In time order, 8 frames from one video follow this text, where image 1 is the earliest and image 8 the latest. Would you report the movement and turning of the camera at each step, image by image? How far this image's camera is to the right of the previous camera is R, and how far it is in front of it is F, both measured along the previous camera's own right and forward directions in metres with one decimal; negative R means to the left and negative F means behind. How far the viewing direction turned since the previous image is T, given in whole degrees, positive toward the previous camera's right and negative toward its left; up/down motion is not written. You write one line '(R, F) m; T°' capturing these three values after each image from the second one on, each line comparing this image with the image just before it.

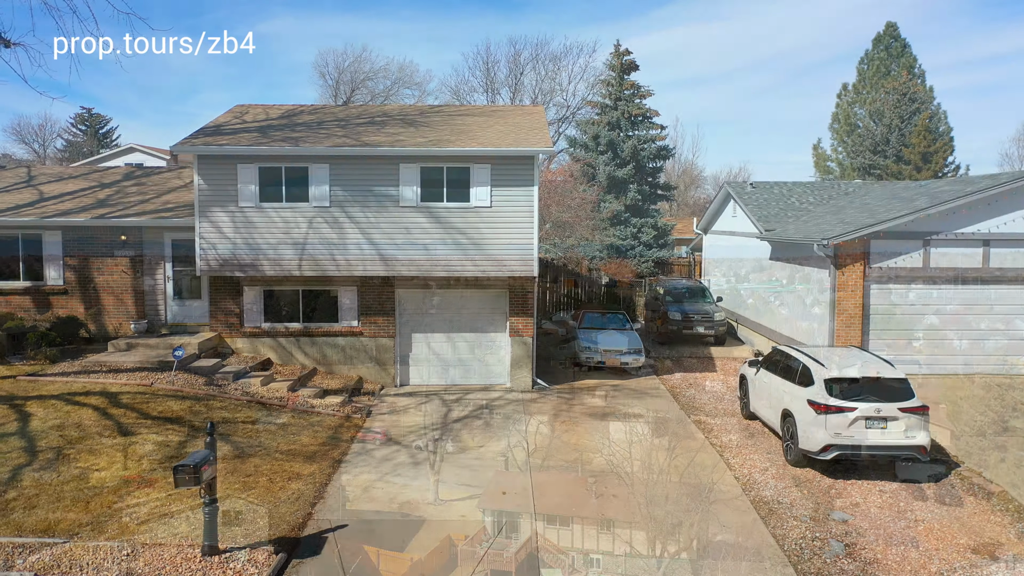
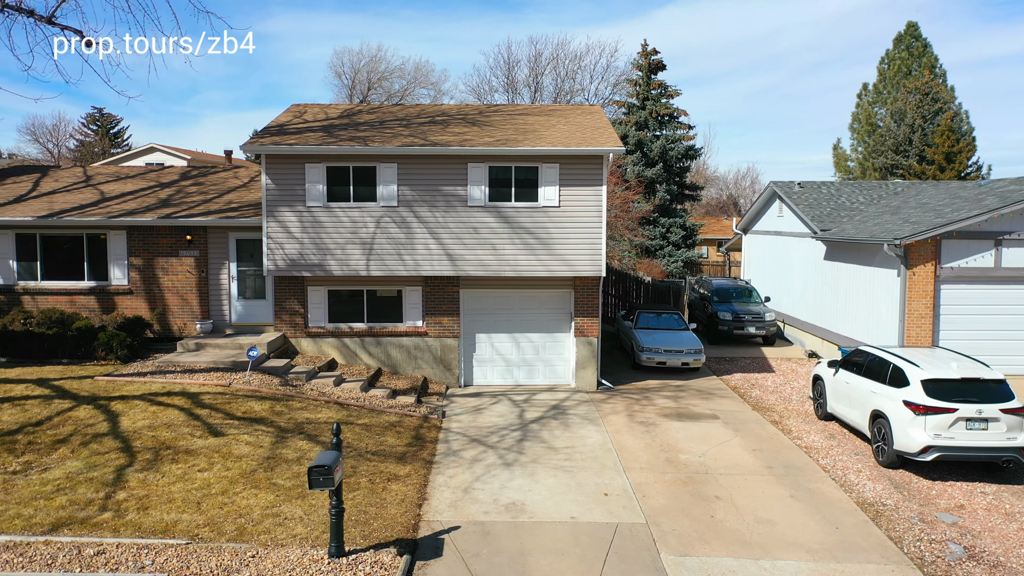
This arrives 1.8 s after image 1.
(-0.9, +0.1) m; 0°
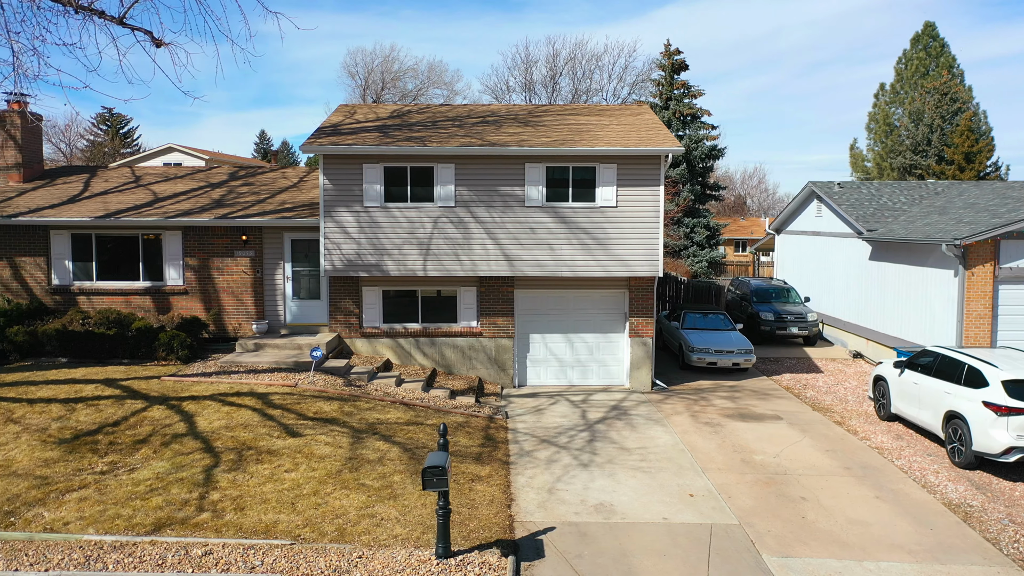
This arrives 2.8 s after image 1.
(-0.7, 0.0) m; 0°
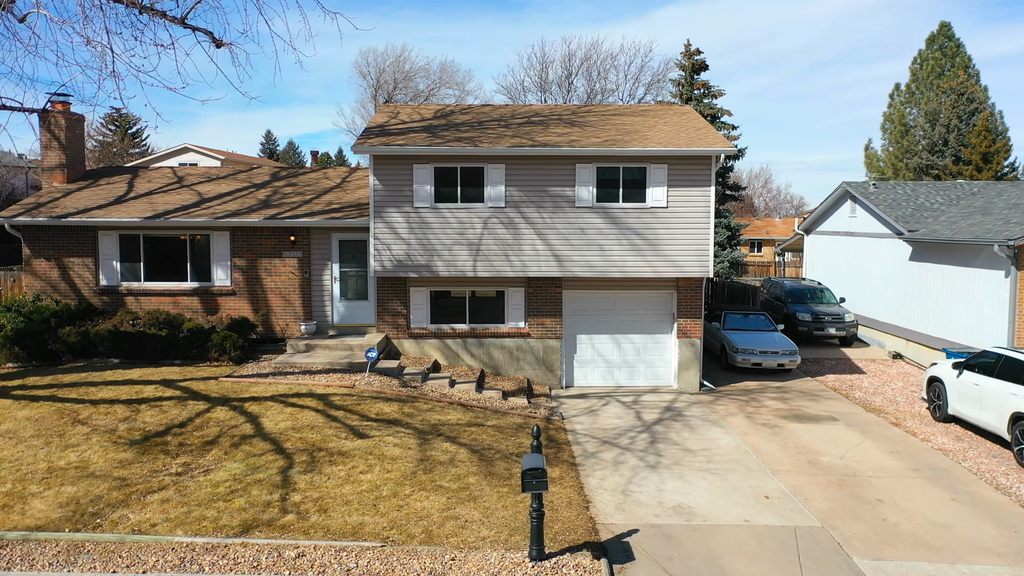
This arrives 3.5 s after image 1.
(-0.6, 0.0) m; 0°
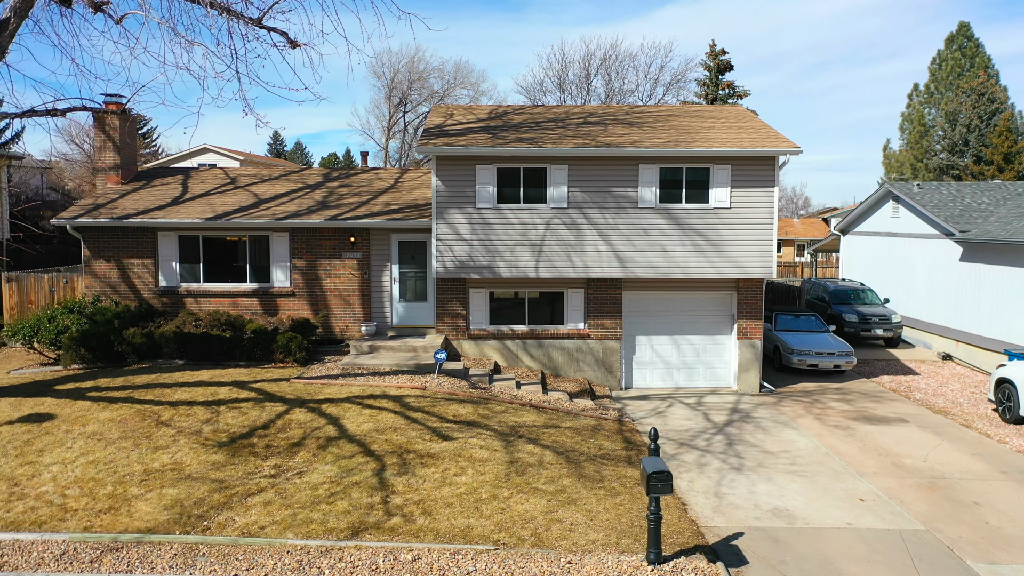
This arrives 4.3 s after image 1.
(-0.8, 0.0) m; 0°
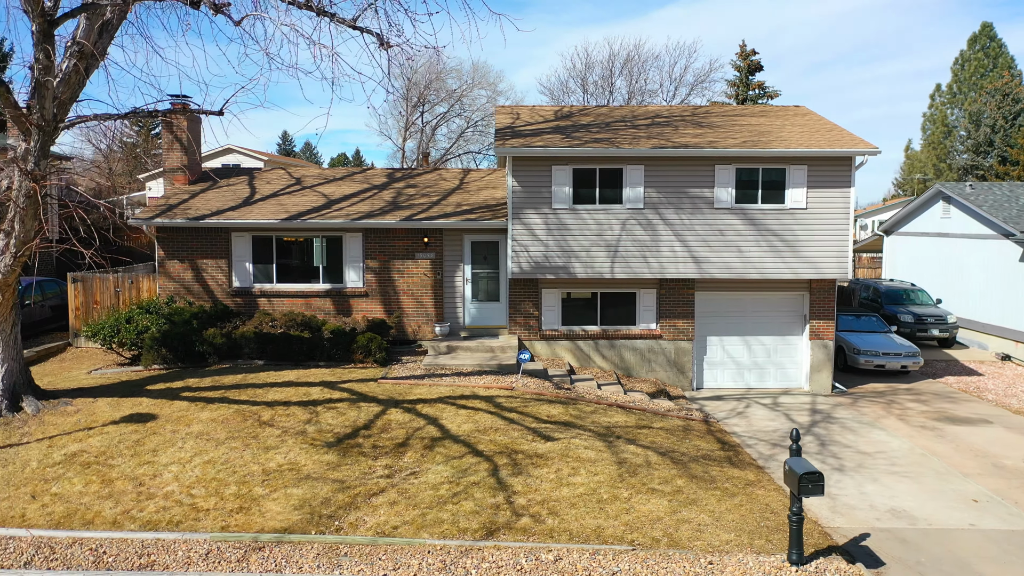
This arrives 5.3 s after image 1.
(-0.9, 0.0) m; 0°
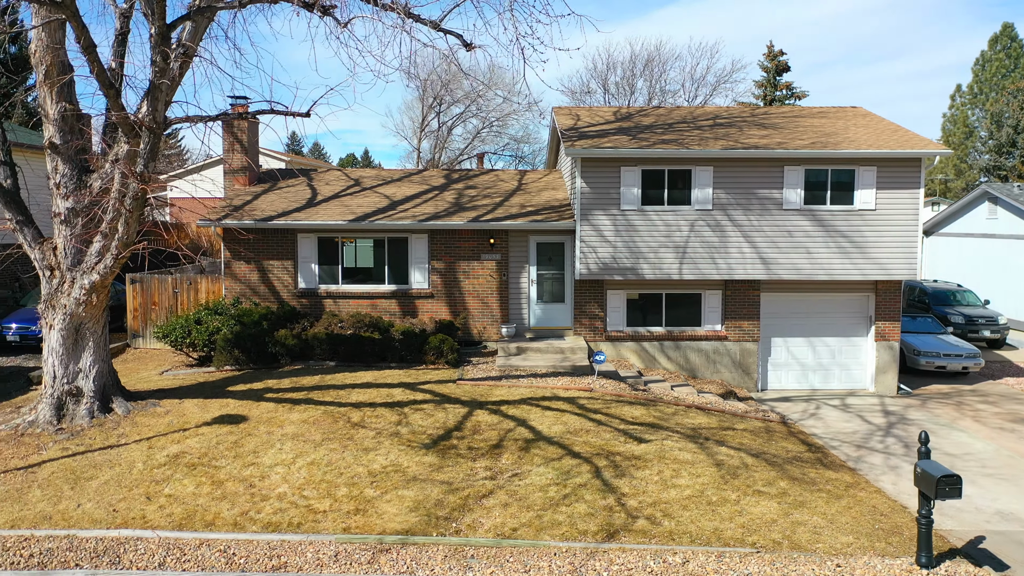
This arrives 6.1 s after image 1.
(-0.8, 0.0) m; 0°
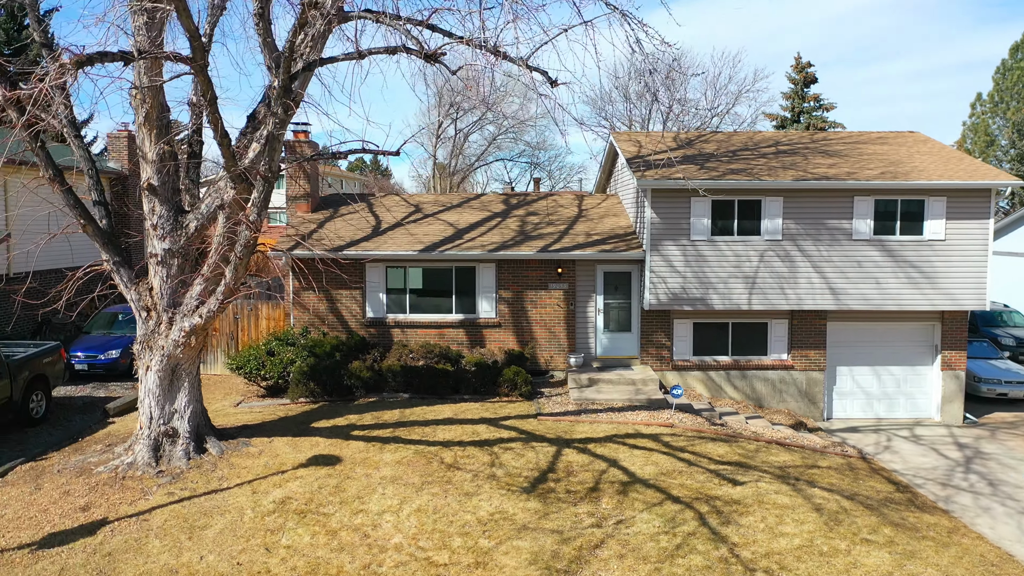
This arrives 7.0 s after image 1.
(-0.9, 0.0) m; 0°
